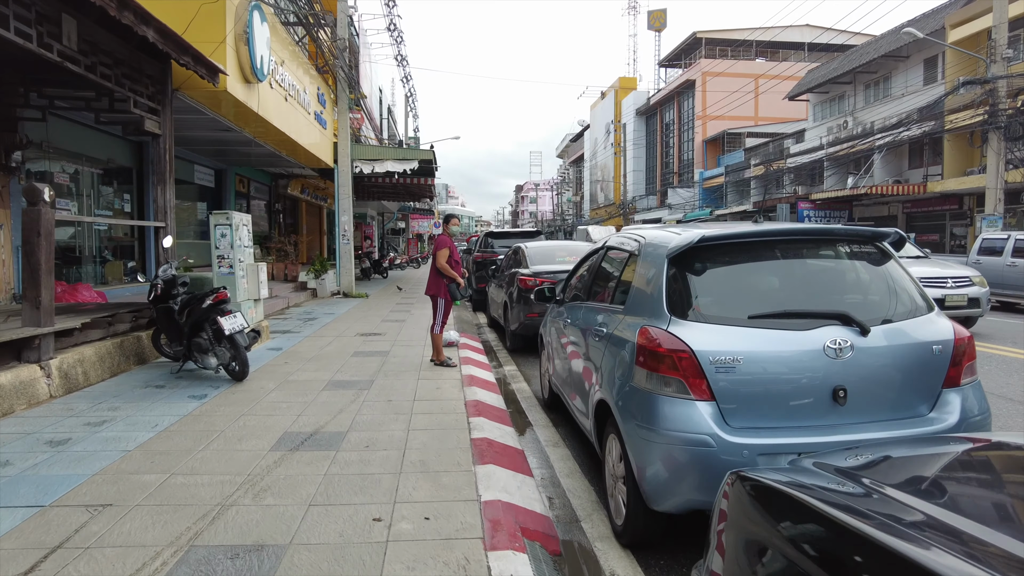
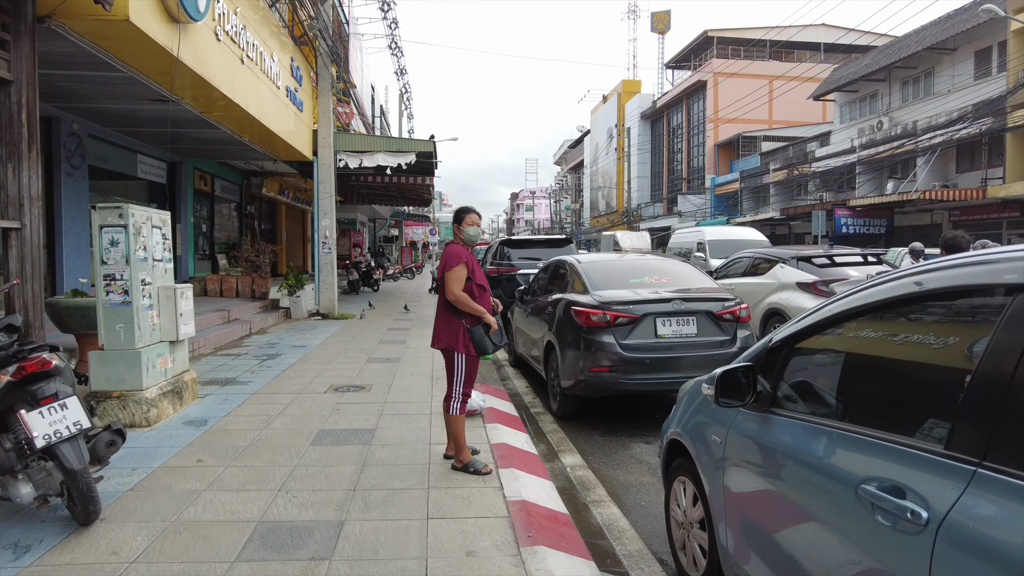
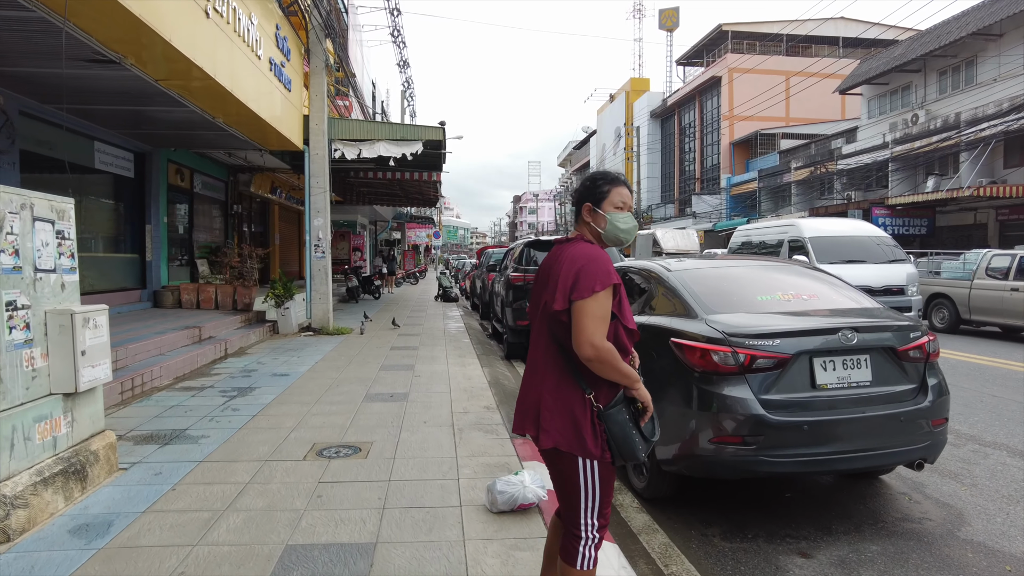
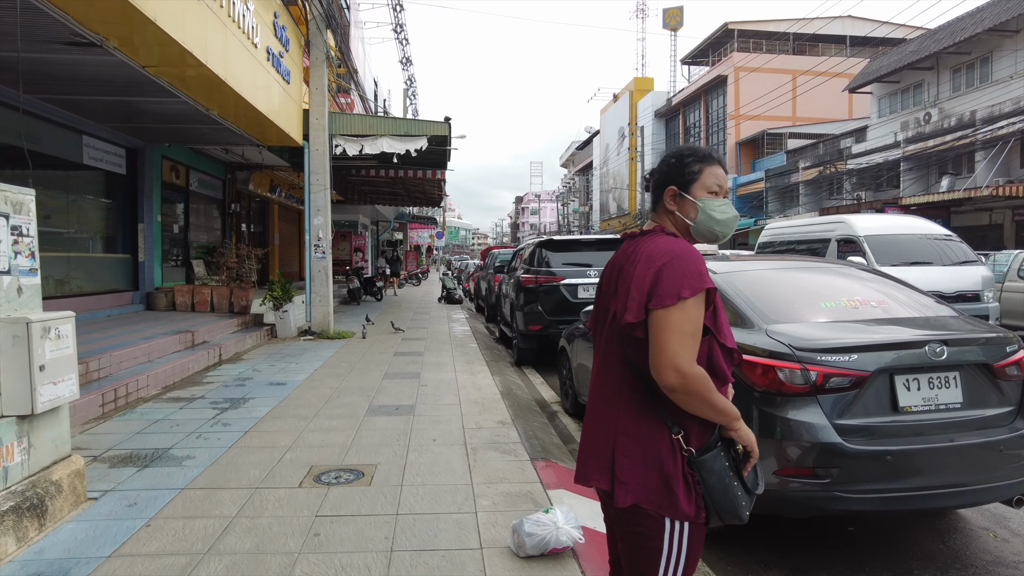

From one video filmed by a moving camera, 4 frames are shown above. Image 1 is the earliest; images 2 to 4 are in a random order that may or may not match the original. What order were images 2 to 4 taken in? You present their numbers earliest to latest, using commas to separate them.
2, 3, 4
